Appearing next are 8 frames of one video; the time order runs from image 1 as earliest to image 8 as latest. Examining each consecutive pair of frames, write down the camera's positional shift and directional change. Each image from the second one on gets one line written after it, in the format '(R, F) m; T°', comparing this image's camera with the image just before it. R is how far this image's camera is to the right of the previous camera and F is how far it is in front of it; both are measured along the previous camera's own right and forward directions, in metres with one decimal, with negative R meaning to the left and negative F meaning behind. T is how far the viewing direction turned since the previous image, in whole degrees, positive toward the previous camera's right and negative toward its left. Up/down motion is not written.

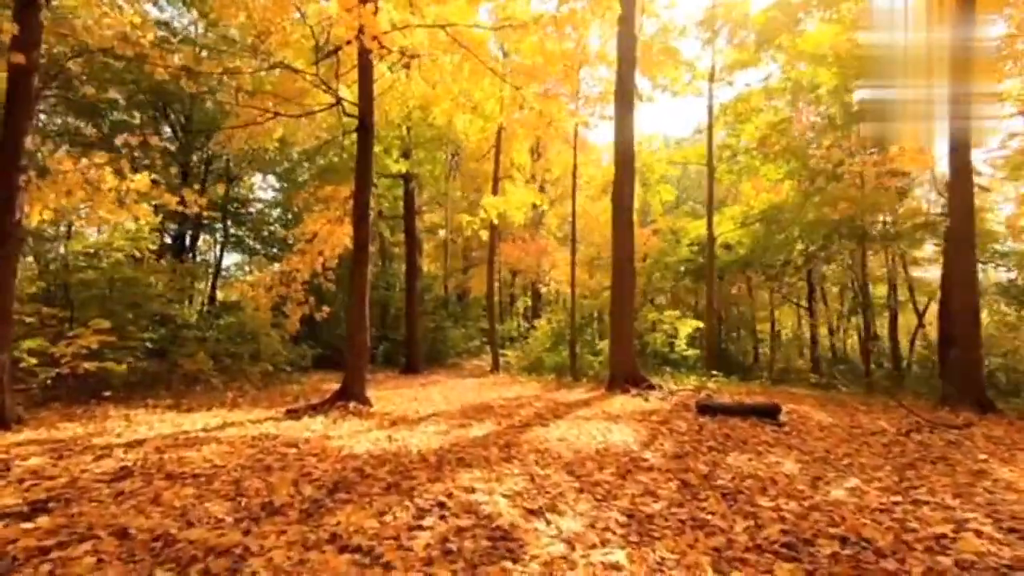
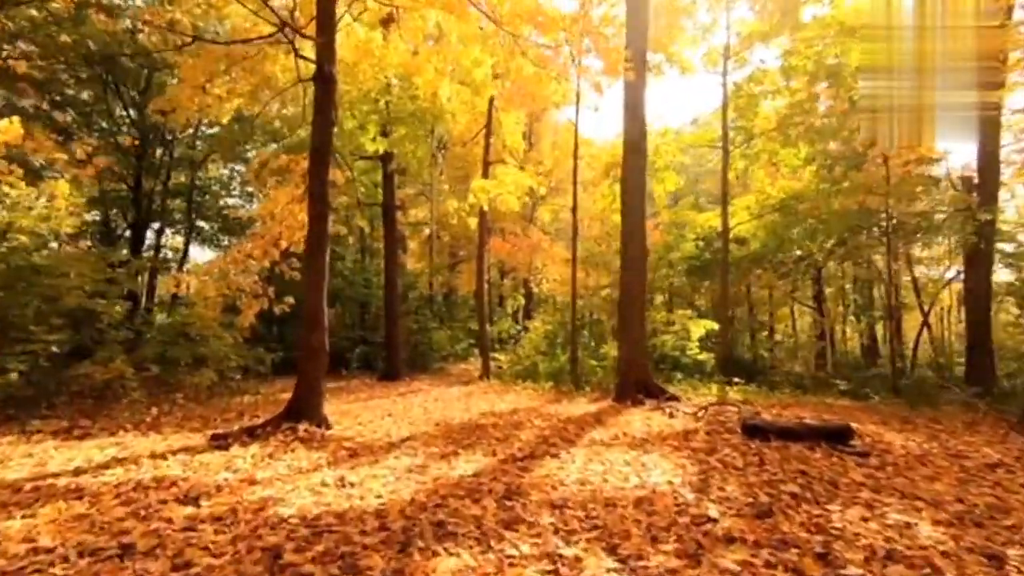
(-0.1, +1.9) m; +1°
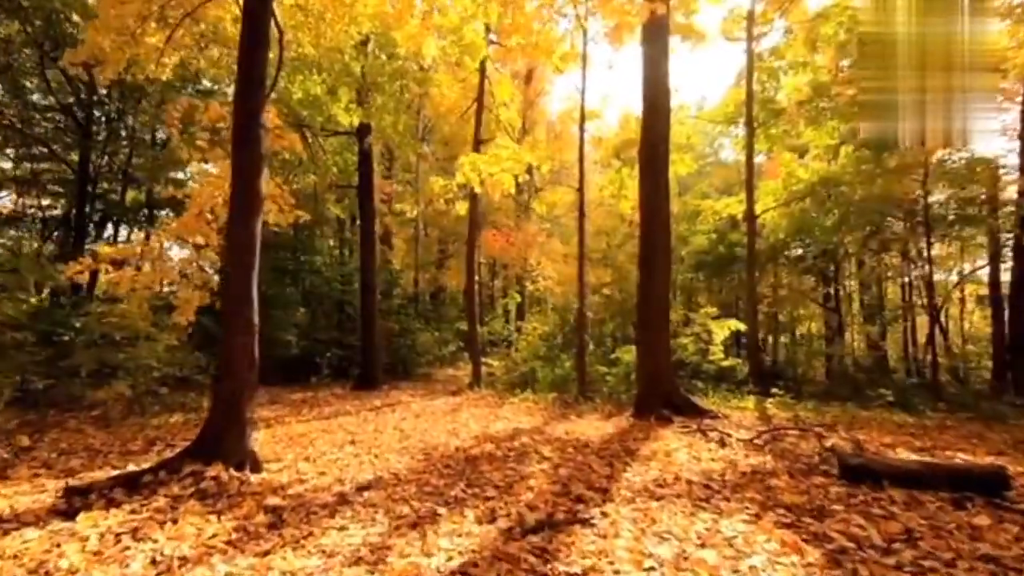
(-0.1, +2.0) m; +1°
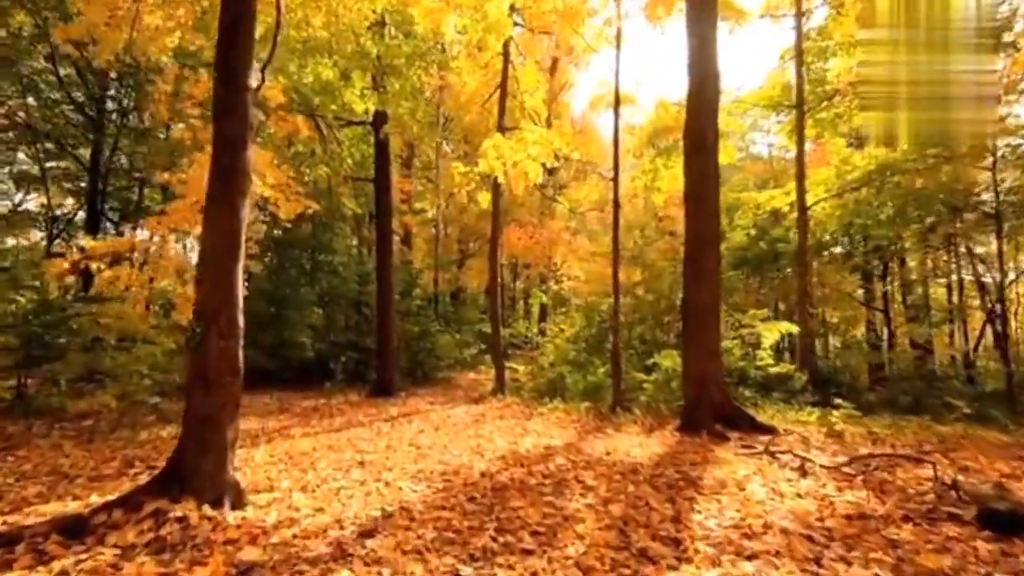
(-0.2, +1.0) m; -2°
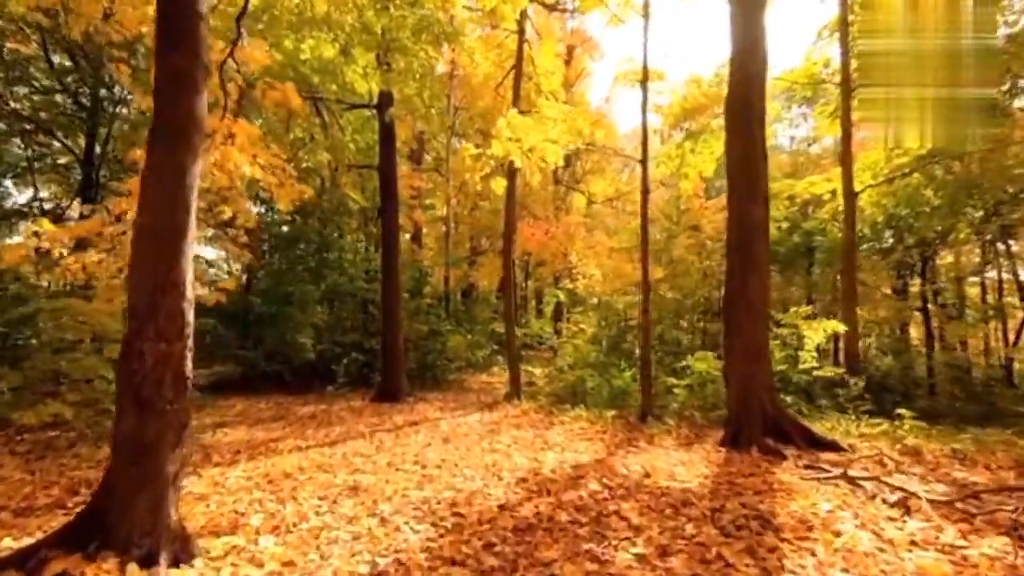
(-0.1, +1.0) m; -1°
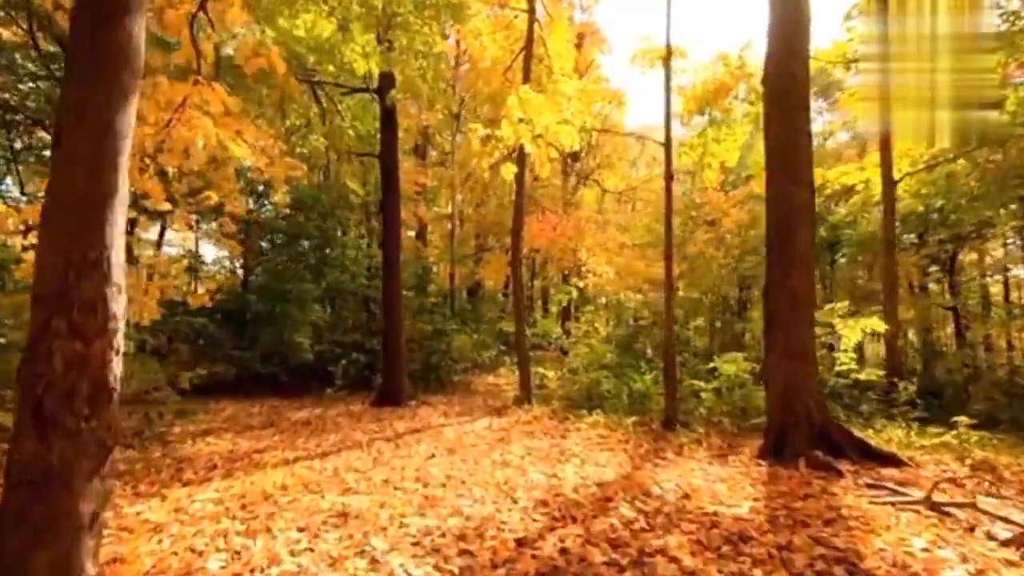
(-0.1, +0.8) m; -1°
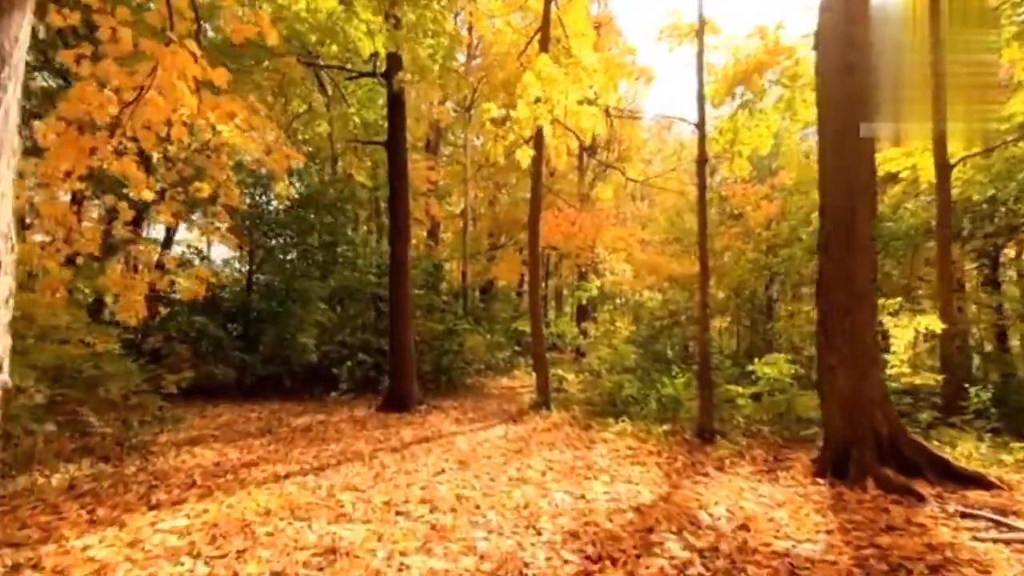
(-0.1, +0.8) m; -1°
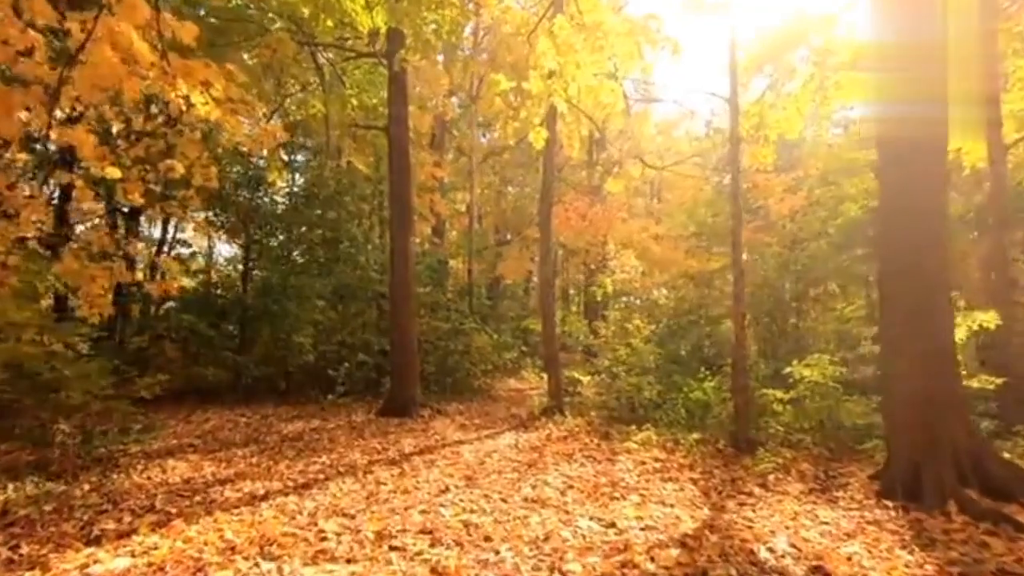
(-0.1, +0.8) m; -1°
